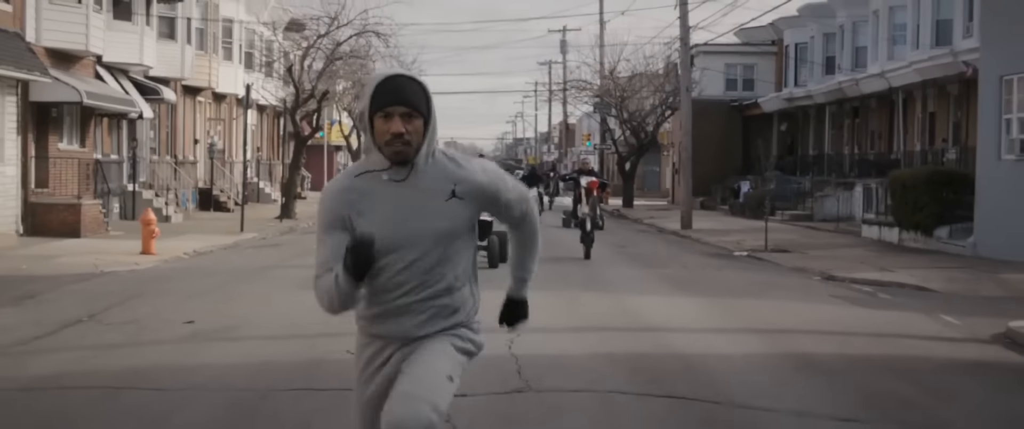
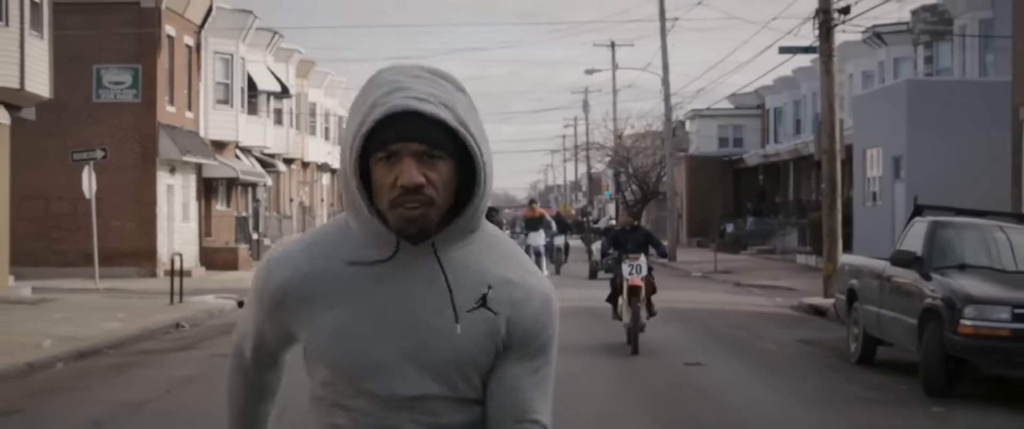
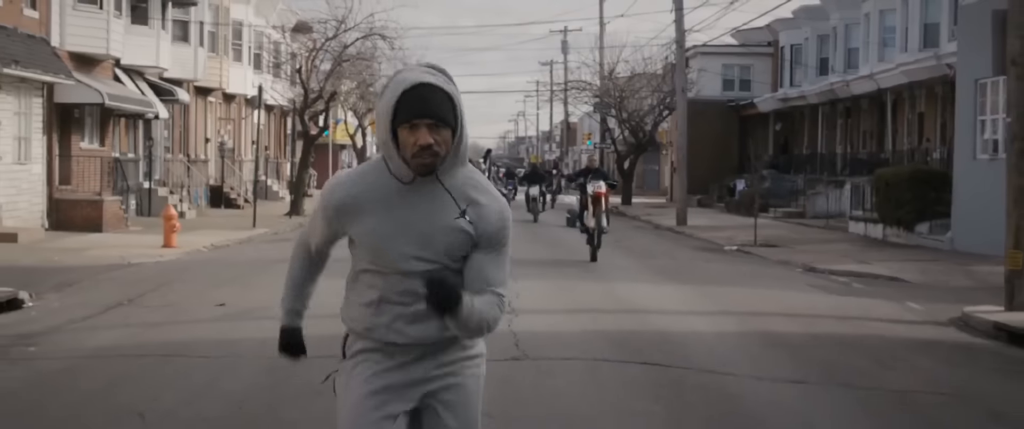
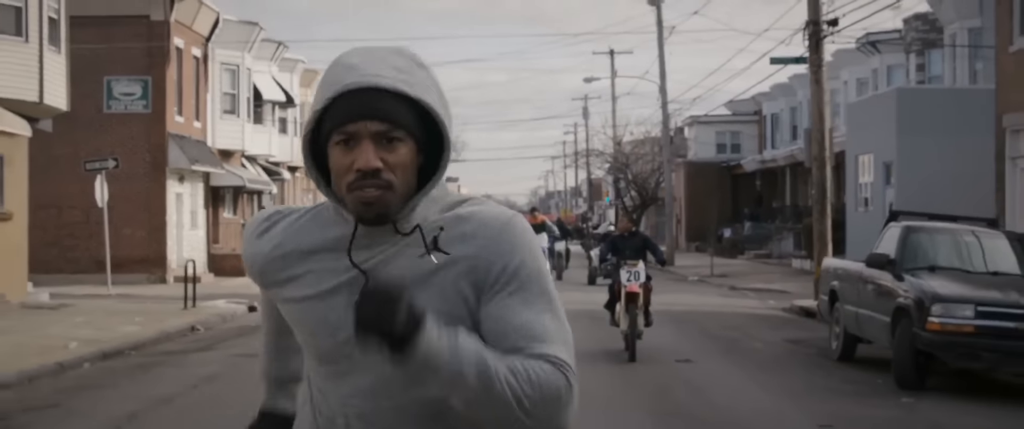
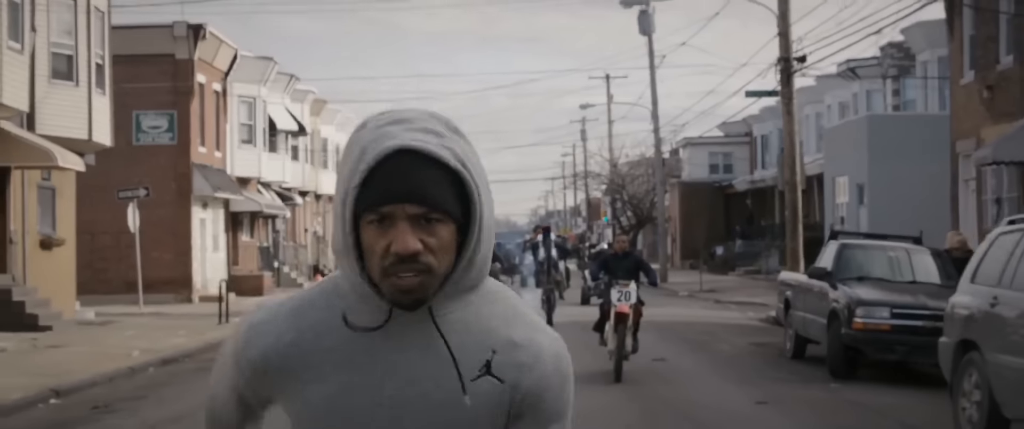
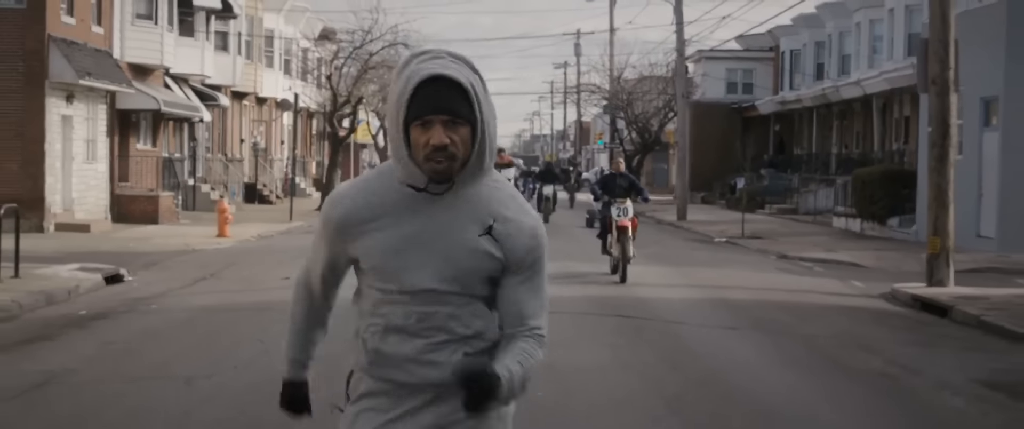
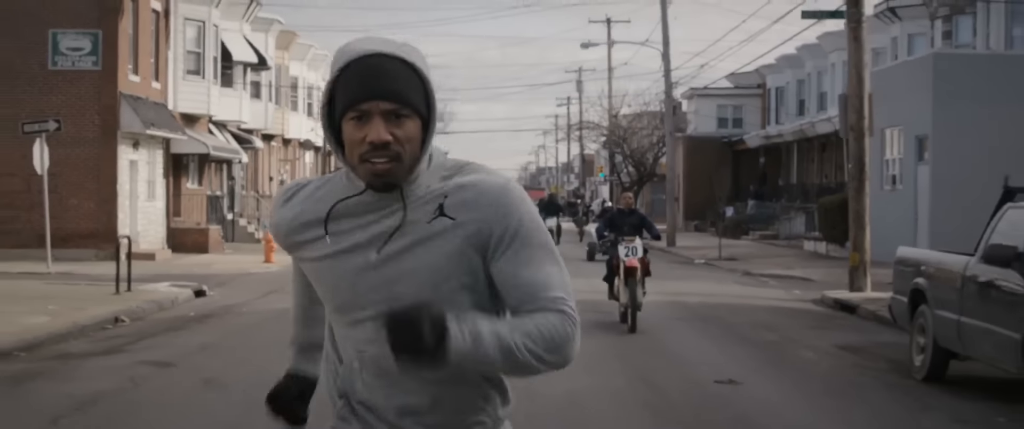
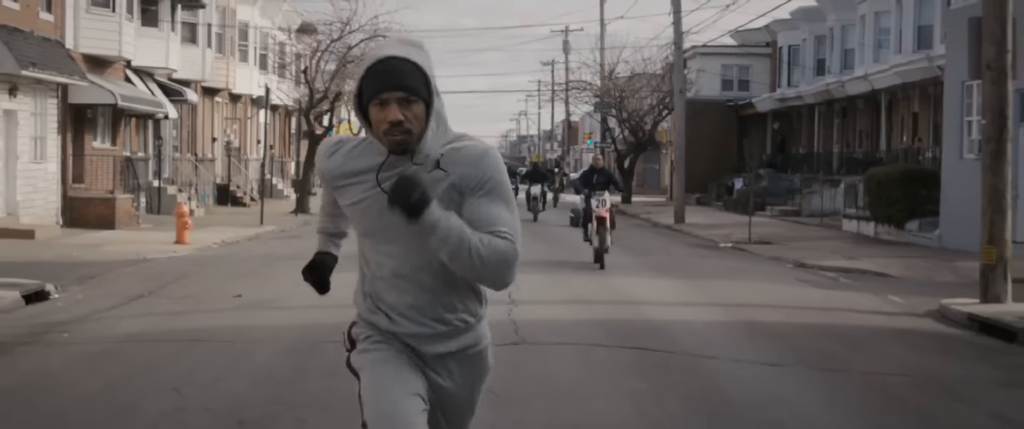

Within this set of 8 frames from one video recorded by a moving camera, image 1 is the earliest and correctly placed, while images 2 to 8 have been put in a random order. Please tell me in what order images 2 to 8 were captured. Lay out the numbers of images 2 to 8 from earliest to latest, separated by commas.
3, 8, 6, 7, 2, 4, 5
